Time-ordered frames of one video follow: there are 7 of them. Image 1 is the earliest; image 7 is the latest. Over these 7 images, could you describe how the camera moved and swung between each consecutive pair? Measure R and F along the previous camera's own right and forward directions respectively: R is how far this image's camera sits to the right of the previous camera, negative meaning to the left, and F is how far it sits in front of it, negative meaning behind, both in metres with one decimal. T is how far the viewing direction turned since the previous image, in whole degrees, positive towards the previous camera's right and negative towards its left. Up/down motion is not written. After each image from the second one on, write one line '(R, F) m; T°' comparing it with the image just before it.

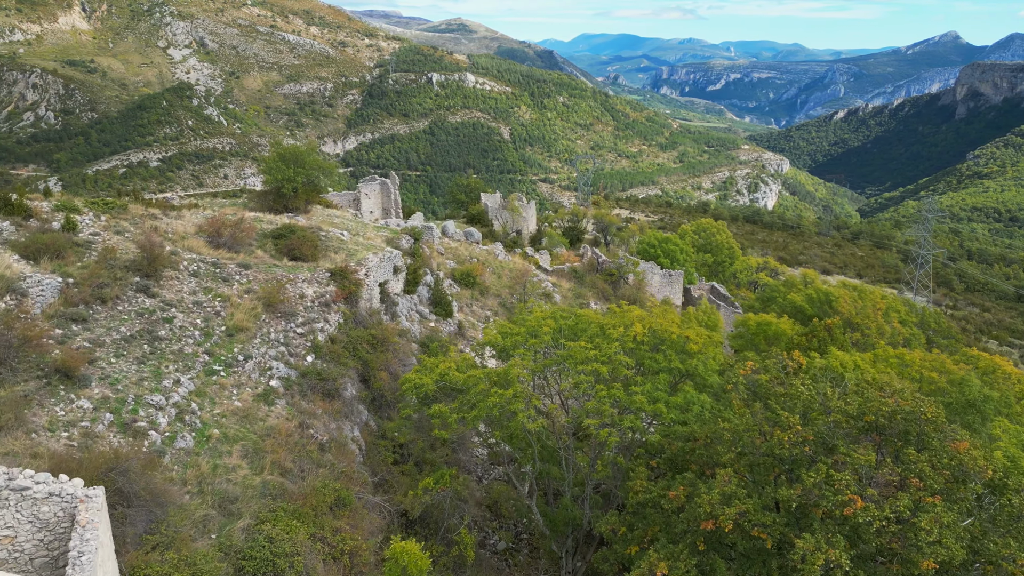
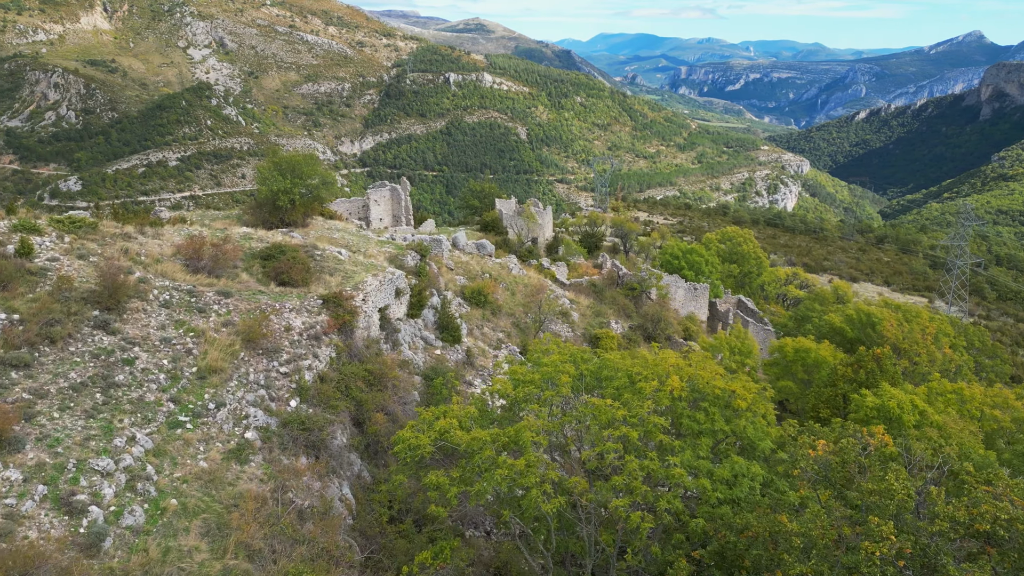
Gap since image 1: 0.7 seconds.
(0.0, +1.4) m; -1°
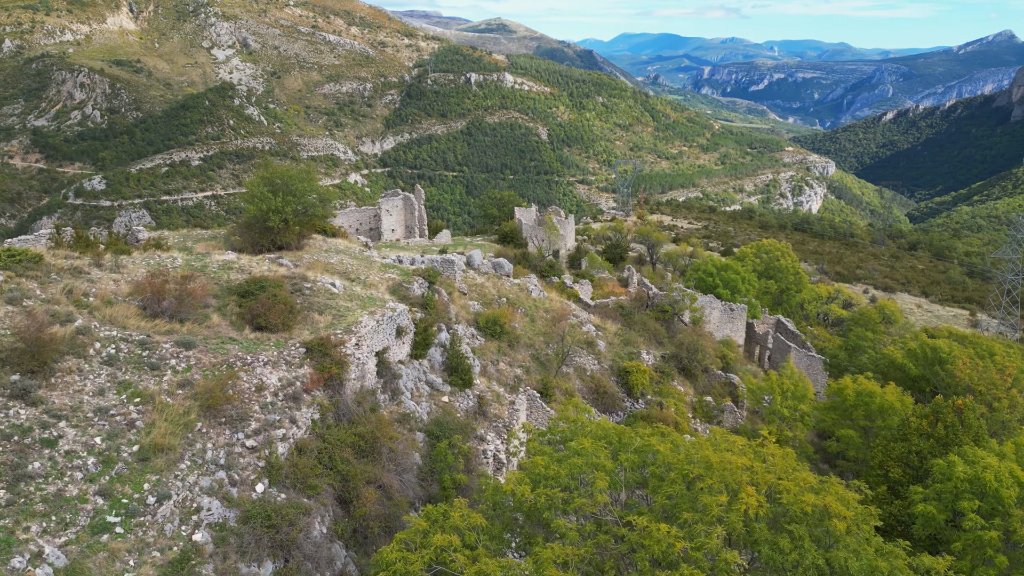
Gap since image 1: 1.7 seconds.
(0.0, +1.8) m; -2°
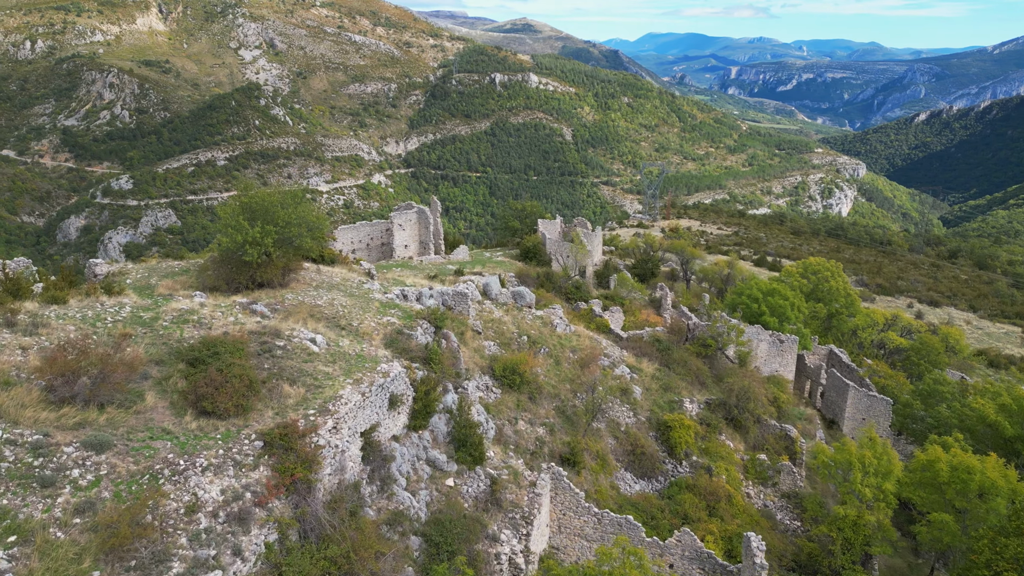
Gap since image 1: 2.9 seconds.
(0.0, +2.2) m; -2°
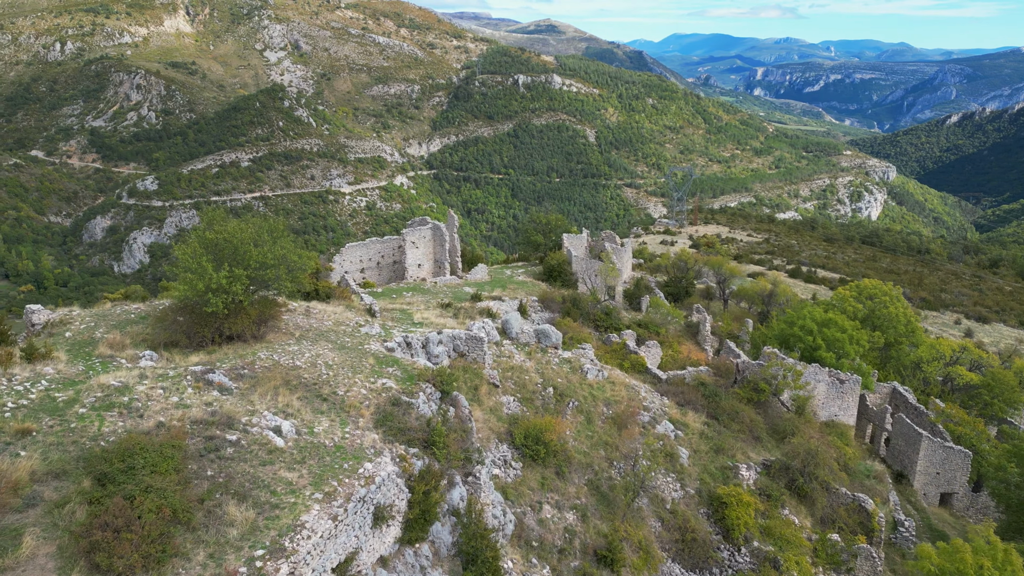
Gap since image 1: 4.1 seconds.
(0.0, +2.2) m; -2°
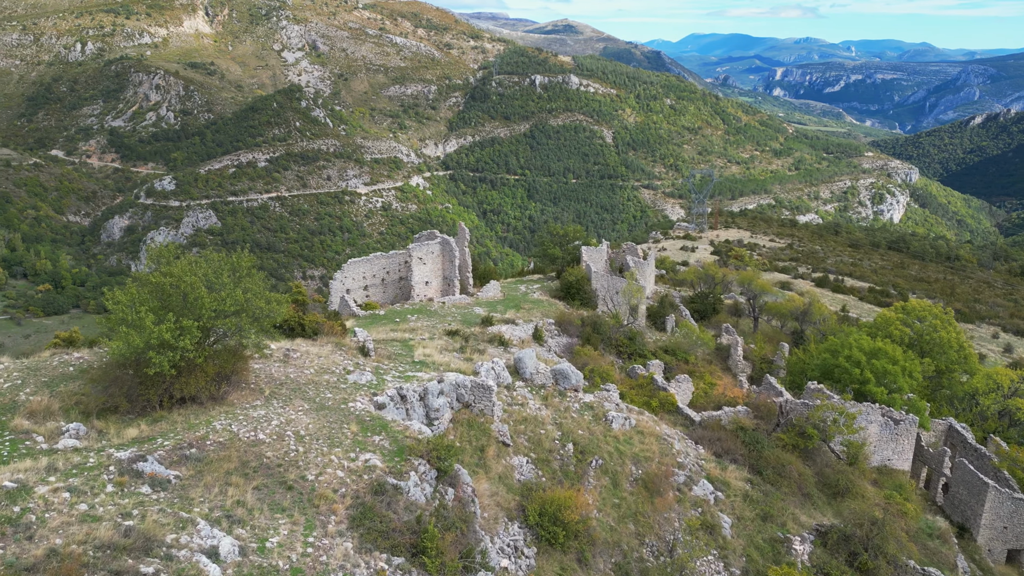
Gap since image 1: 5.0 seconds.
(0.0, +1.8) m; -1°
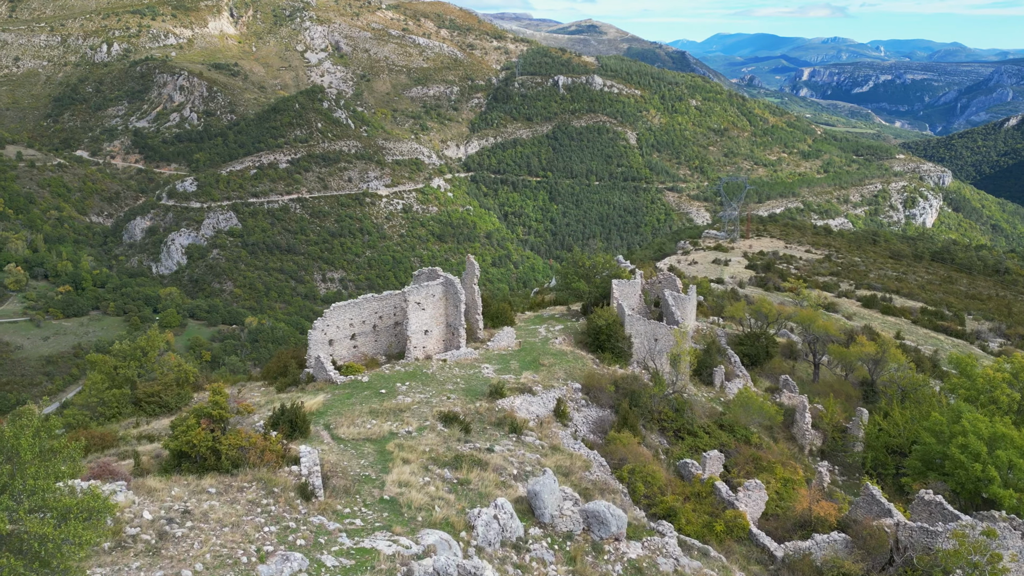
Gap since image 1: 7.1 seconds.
(+0.1, +3.7) m; -2°
